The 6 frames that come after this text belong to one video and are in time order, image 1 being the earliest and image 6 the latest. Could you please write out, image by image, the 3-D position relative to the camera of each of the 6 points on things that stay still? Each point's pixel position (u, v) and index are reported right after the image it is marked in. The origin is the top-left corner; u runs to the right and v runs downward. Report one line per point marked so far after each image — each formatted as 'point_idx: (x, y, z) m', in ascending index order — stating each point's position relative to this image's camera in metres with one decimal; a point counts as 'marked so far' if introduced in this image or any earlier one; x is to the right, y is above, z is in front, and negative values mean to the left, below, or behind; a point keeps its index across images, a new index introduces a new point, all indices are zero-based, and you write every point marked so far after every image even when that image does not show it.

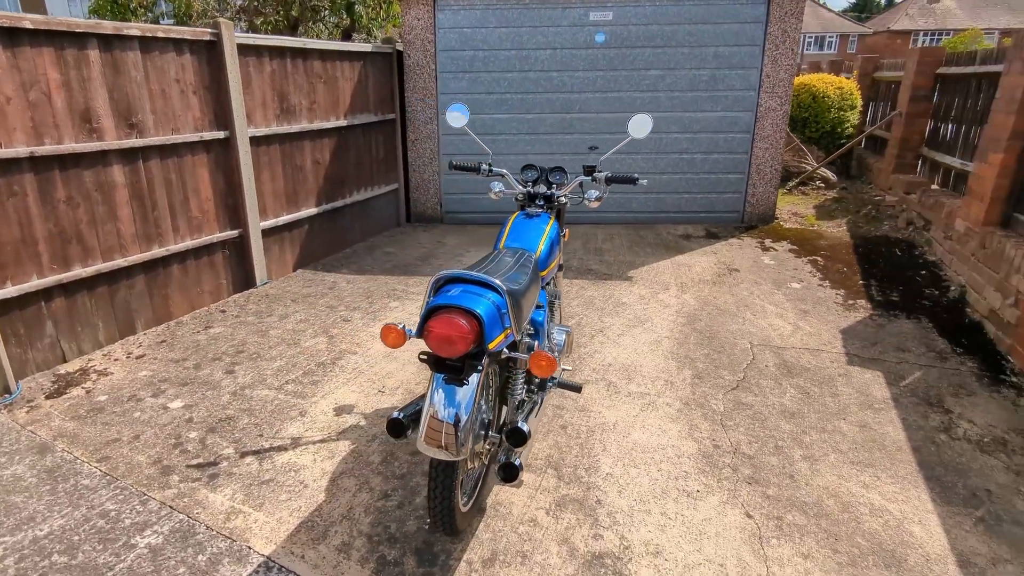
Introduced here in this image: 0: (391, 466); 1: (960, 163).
0: (-0.5, -0.8, +2.7) m
1: (+4.3, +1.2, +6.0) m
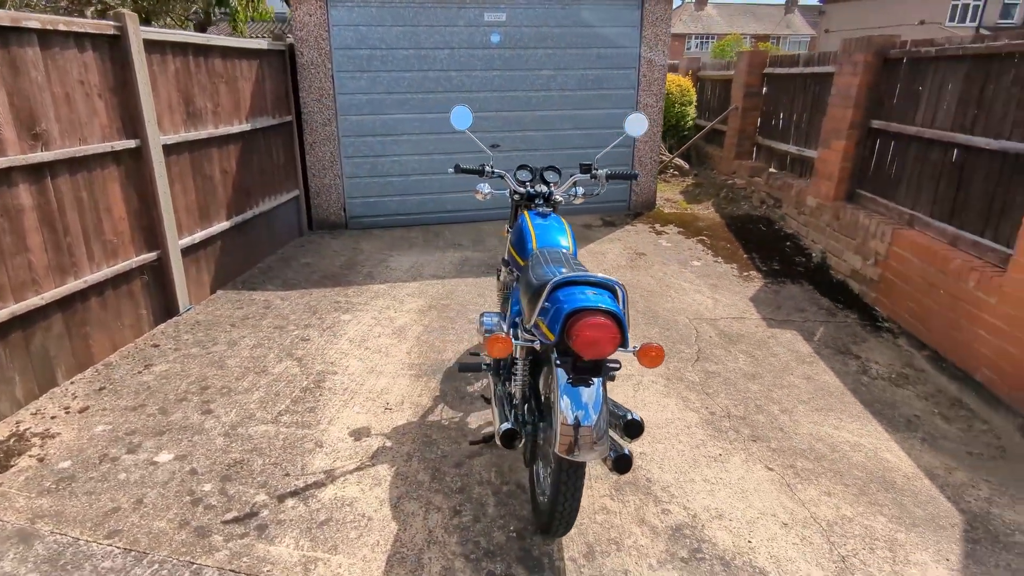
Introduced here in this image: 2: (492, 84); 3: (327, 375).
0: (-0.3, -0.8, +2.6) m
1: (+3.2, +1.6, +7.1) m
2: (-0.2, +1.9, +5.9) m
3: (-1.0, -0.5, +3.3) m
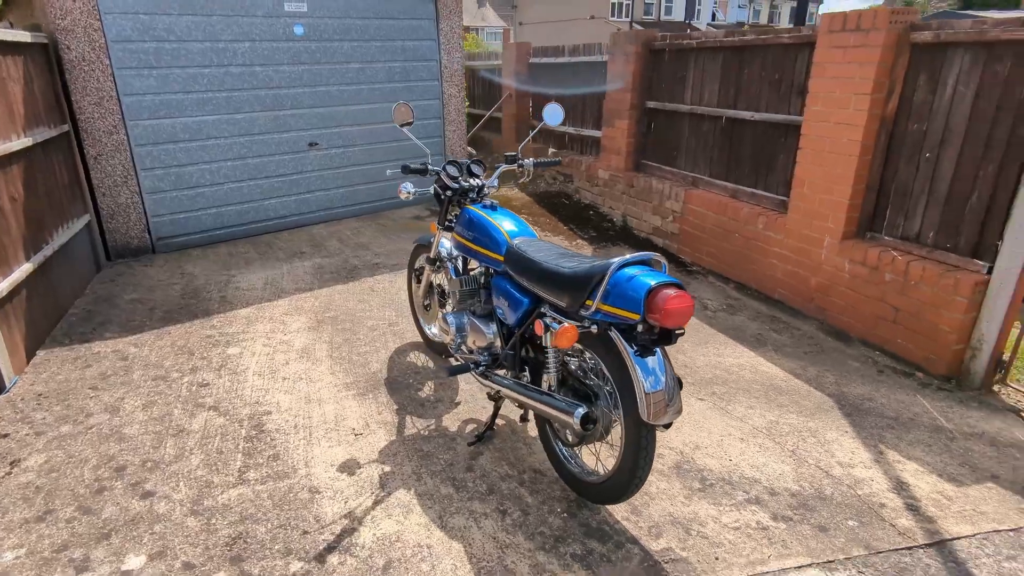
0: (-0.2, -0.8, +2.5) m
1: (+0.8, +2.1, +7.9) m
2: (-1.9, +1.9, +5.4) m
3: (-1.2, -0.6, +2.9) m
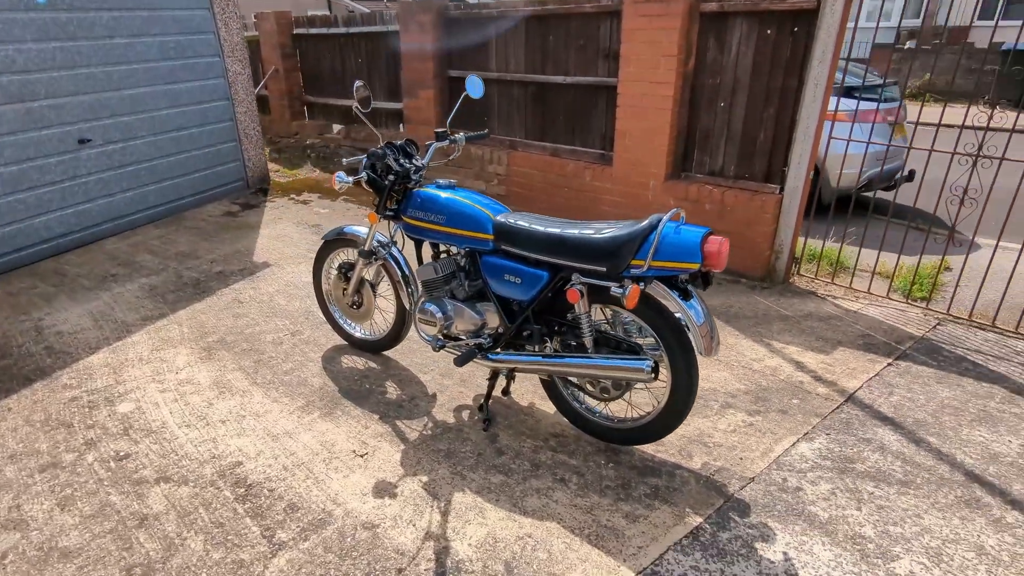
0: (0.0, -0.7, +2.5) m
1: (-1.8, +2.3, +7.5) m
2: (-3.2, +1.6, +4.2) m
3: (-1.1, -0.7, +2.4) m
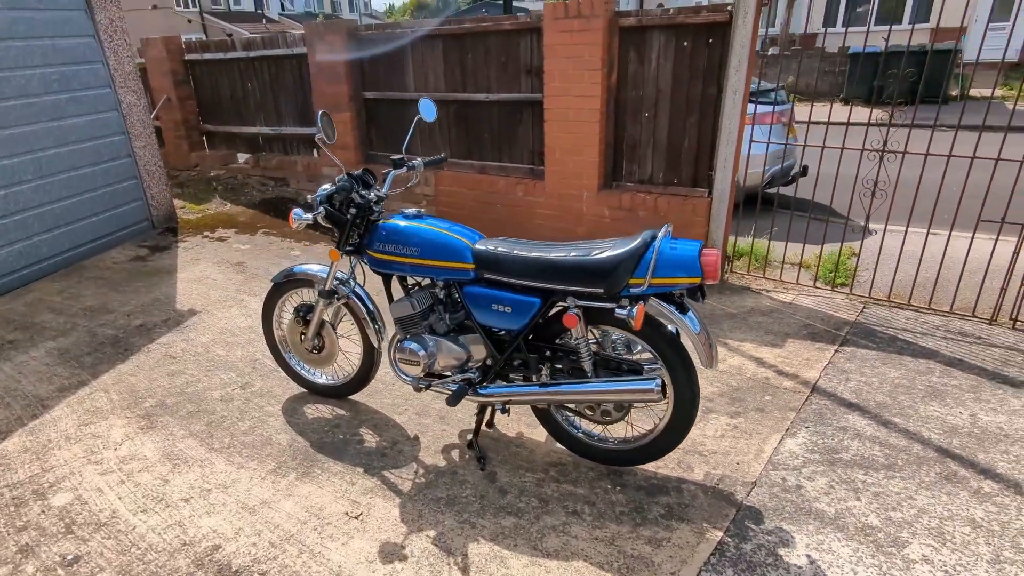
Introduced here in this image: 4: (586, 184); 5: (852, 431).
0: (0.0, -0.8, +2.3) m
1: (-2.8, +1.9, +7.1) m
2: (-3.6, +1.1, +3.6) m
3: (-1.0, -0.9, +2.1) m
4: (+0.7, +0.9, +5.3) m
5: (+1.6, -0.7, +2.9) m
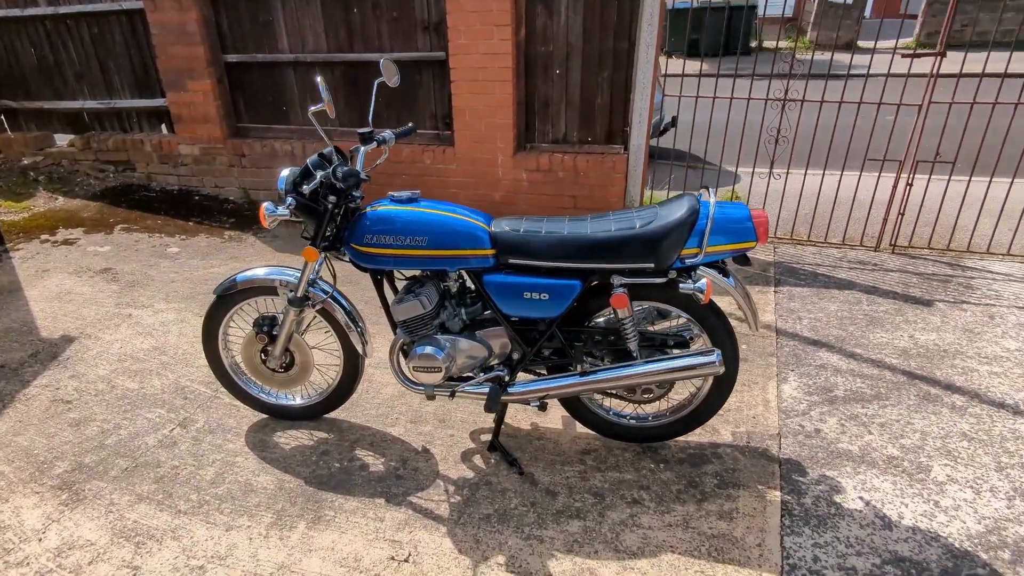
0: (+0.2, -0.8, +2.2) m
1: (-4.0, +1.8, +5.9) m
2: (-3.8, +0.8, +2.3) m
3: (-0.7, -1.0, +1.7) m
4: (-0.1, +1.2, +5.0) m
5: (+1.6, -0.4, +3.1) m
